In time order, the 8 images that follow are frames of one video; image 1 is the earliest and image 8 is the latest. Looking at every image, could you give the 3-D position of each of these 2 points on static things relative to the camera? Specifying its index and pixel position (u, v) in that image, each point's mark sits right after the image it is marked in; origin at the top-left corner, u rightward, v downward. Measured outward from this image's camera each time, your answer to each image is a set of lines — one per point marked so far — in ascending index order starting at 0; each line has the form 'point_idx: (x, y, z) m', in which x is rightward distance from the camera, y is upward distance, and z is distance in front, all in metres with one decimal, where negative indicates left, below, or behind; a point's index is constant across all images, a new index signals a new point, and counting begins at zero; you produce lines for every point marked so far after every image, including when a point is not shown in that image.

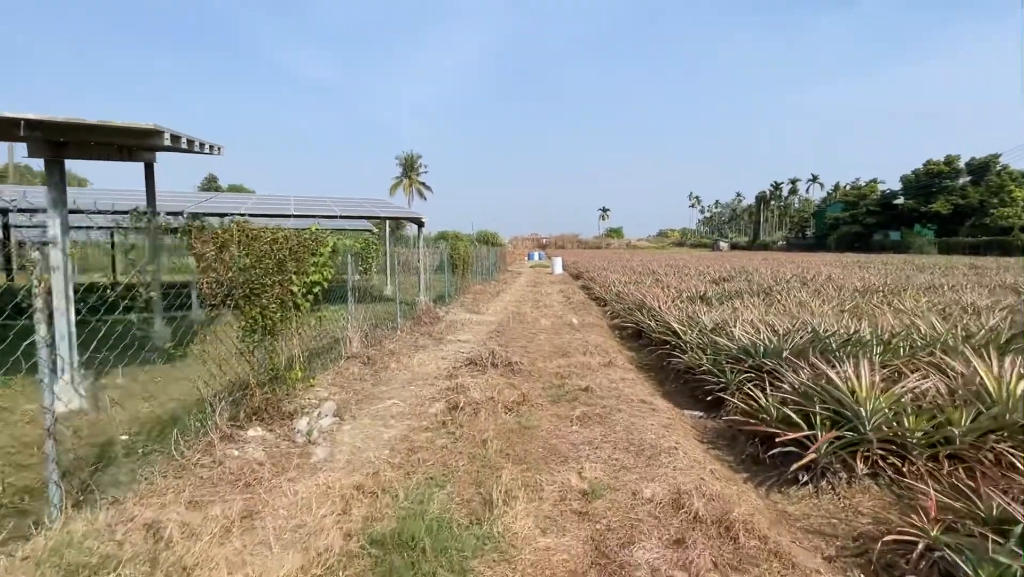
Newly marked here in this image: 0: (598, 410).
0: (+0.7, -1.0, +3.8) m
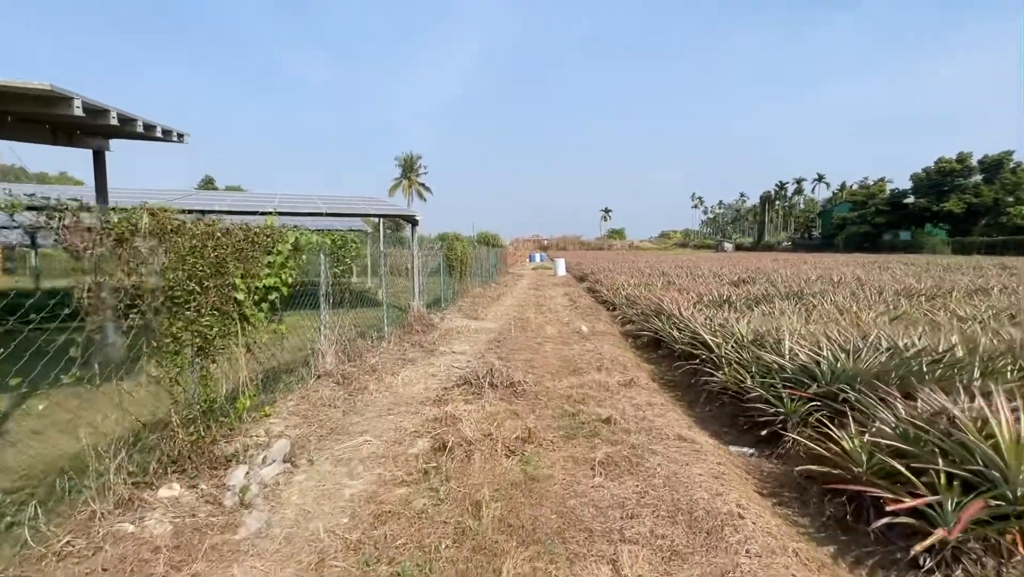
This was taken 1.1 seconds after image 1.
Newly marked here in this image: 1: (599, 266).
0: (+0.7, -1.0, +3.0) m
1: (+3.3, +1.2, +18.3) m
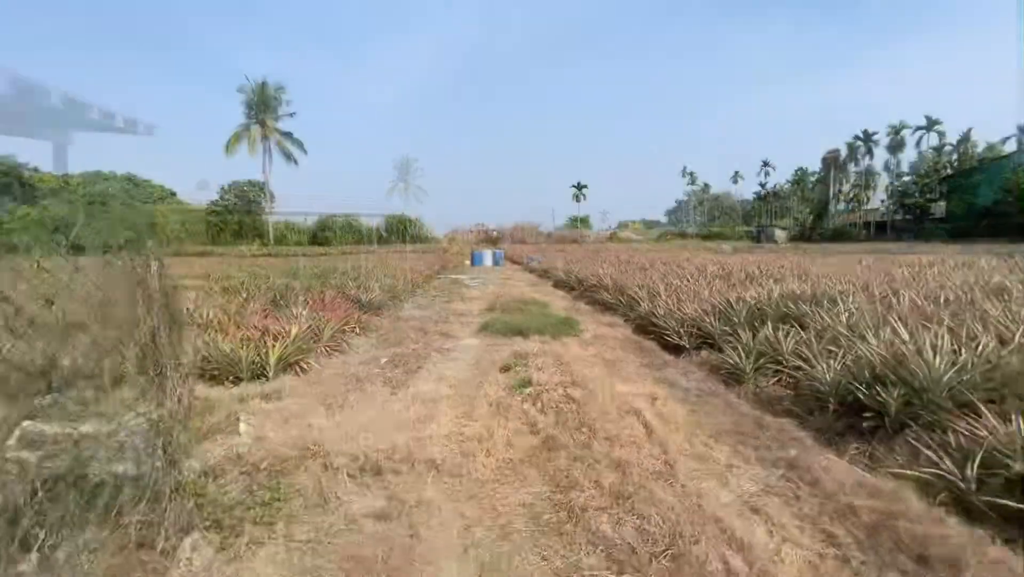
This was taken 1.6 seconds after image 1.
0: (+0.7, -1.0, +2.6) m
1: (+3.3, +1.1, +17.9) m
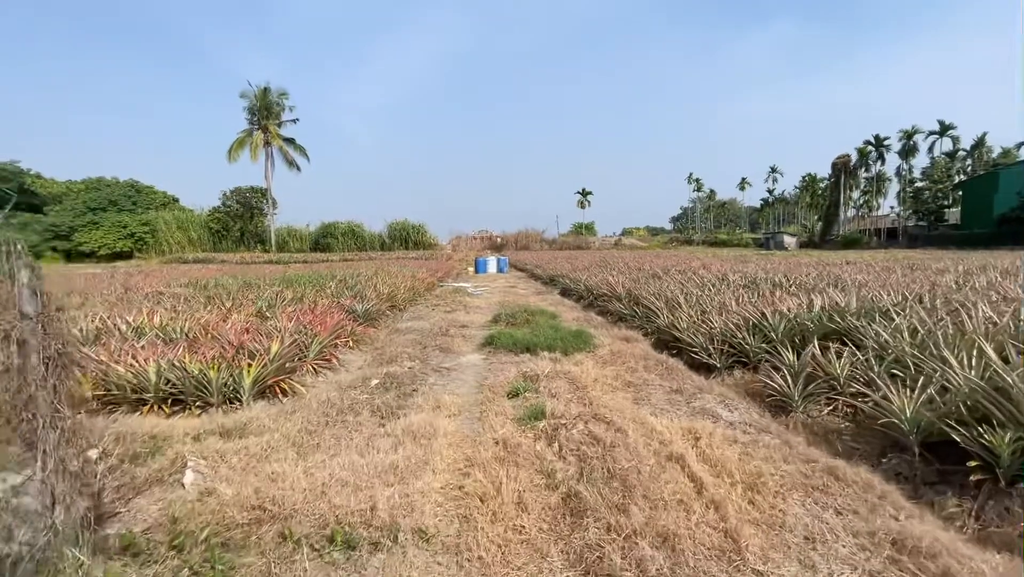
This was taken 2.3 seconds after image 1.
0: (+0.7, -1.1, +1.9) m
1: (+3.4, +0.8, +17.2) m
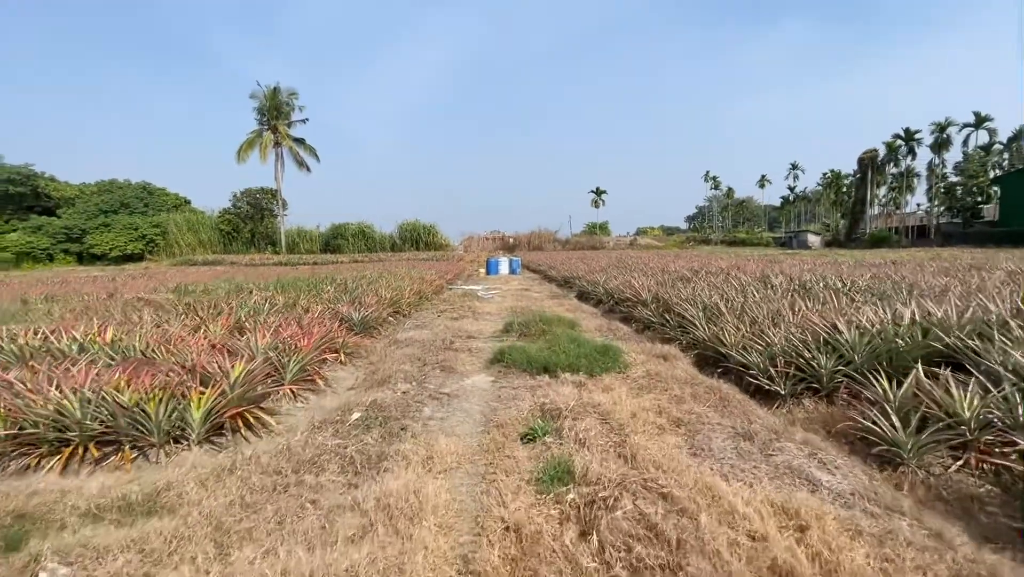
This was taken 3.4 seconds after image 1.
0: (+0.8, -1.2, +0.9) m
1: (+3.9, +0.7, +16.1) m
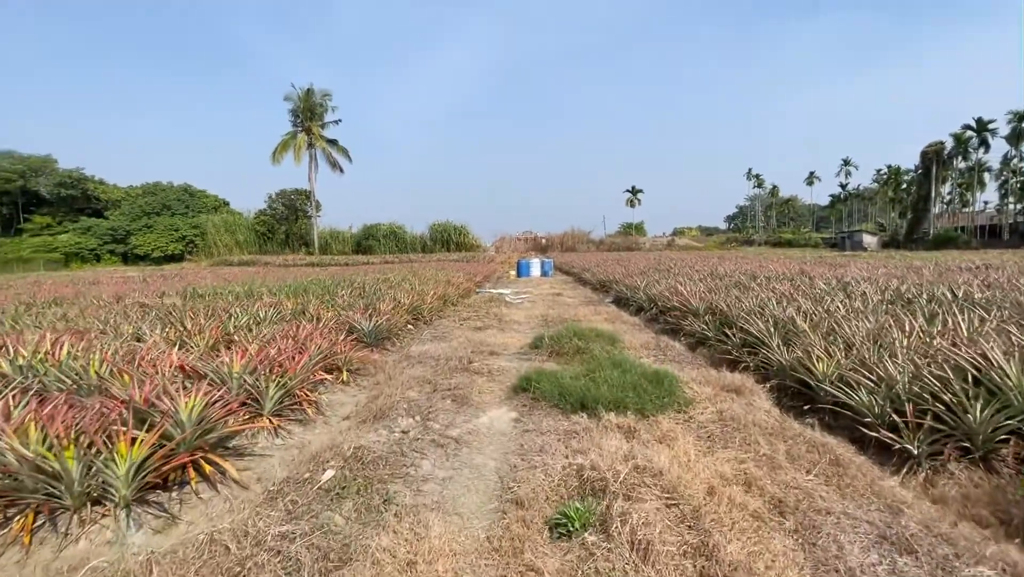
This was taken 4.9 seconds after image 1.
0: (+0.7, -1.3, -0.2) m
1: (+4.9, +0.6, +14.8) m
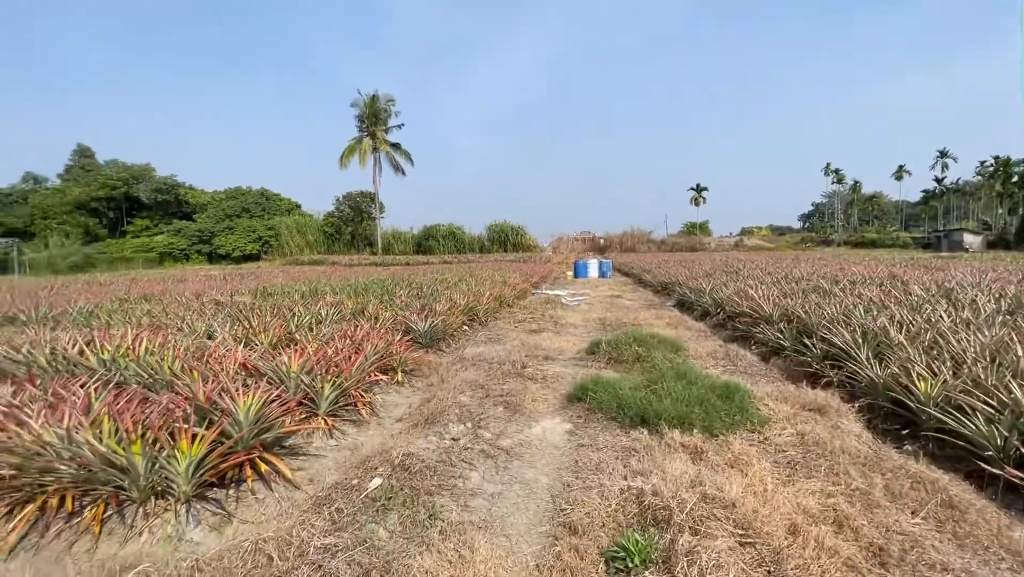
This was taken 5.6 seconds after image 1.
0: (+0.7, -1.3, -0.5) m
1: (+6.6, +0.5, +13.9) m
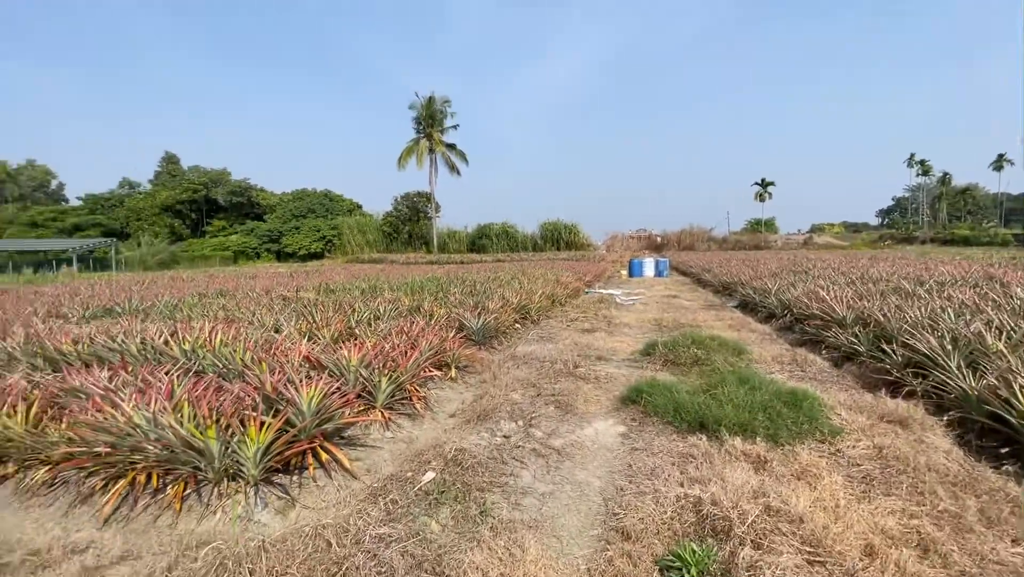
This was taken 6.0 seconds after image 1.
0: (+0.6, -1.3, -0.6) m
1: (+8.1, +0.5, +13.1) m
